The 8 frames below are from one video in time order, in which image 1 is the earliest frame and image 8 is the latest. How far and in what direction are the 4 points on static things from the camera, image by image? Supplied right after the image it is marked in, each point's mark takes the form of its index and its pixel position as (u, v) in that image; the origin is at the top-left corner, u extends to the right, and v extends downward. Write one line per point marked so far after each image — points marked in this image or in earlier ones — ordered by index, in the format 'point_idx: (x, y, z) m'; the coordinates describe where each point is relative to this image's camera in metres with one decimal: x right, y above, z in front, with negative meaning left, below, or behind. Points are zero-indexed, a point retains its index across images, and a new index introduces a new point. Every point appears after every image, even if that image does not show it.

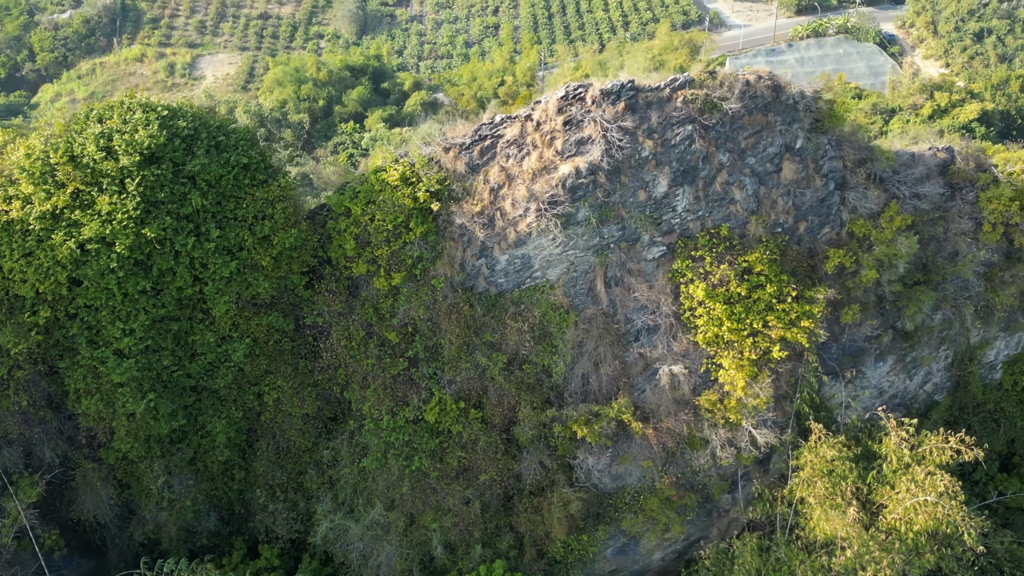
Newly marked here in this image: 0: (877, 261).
0: (+3.6, +0.3, +12.4) m
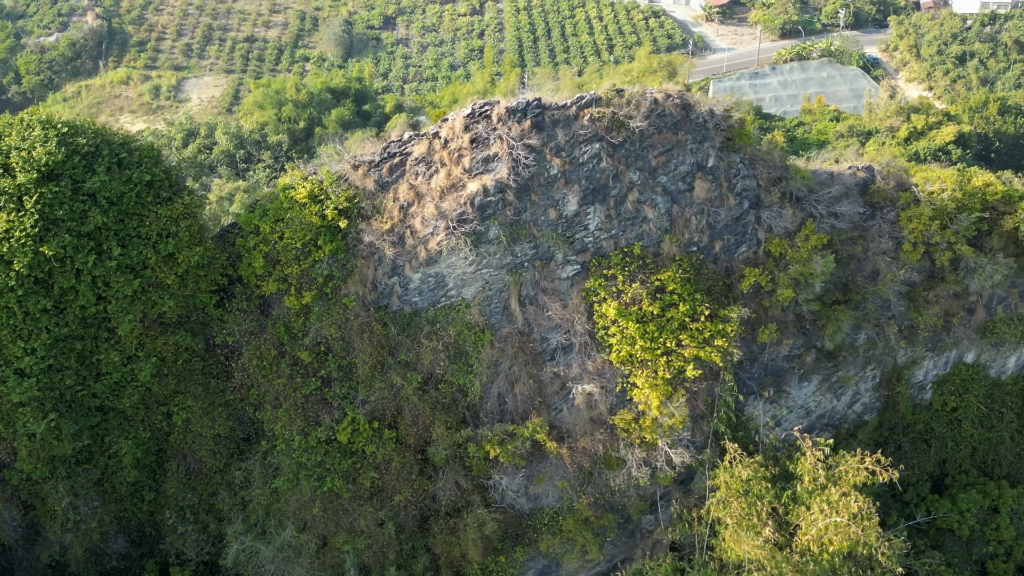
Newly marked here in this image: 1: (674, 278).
0: (+2.7, +0.1, +12.3) m
1: (+1.5, +0.1, +11.9) m
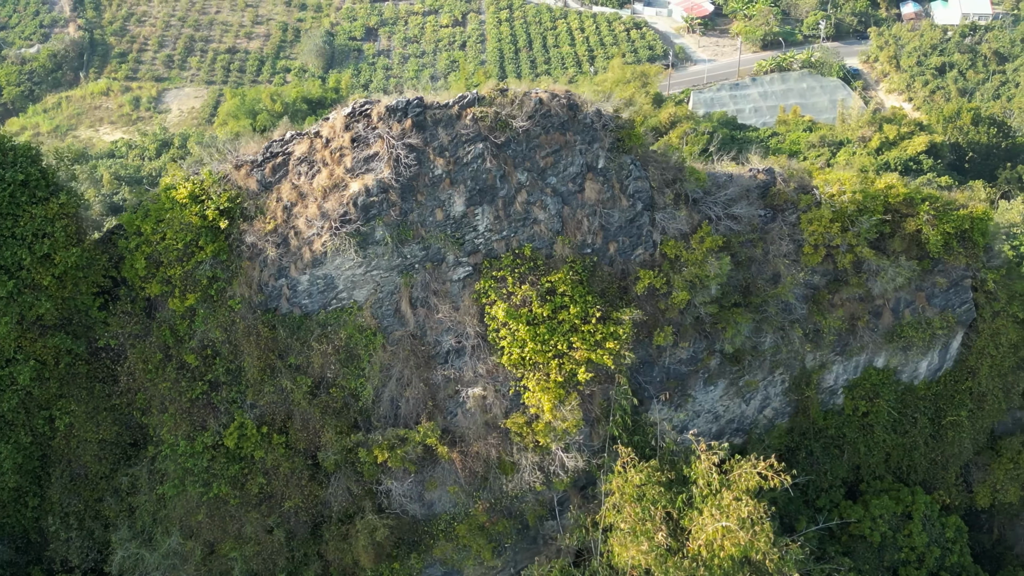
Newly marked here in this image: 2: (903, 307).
0: (+1.7, +0.1, +12.2) m
1: (+0.5, +0.1, +11.8) m
2: (+4.3, -0.2, +13.7) m
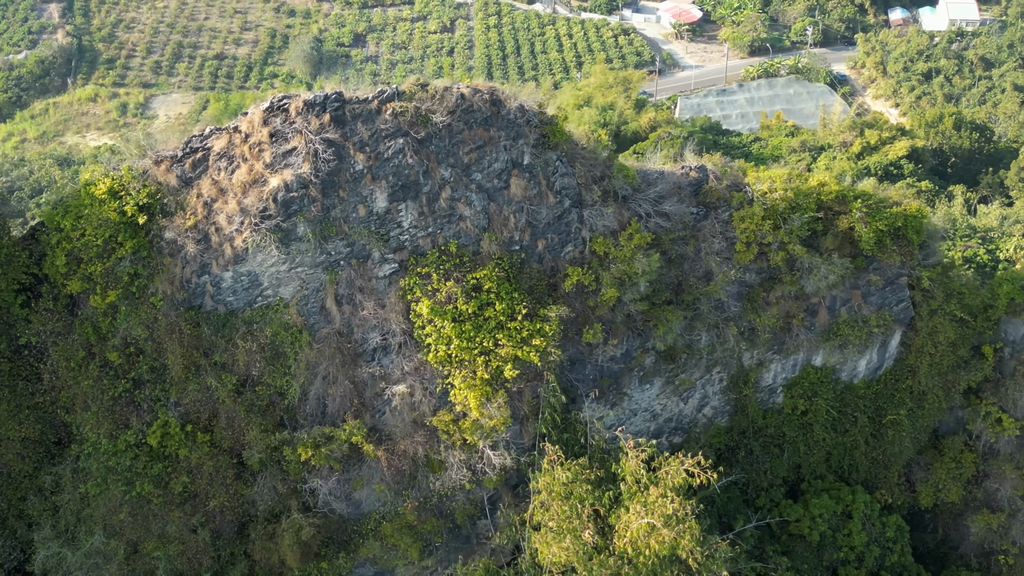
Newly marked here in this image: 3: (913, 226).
0: (+1.0, +0.1, +12.1) m
1: (-0.2, +0.1, +11.7) m
2: (+3.6, -0.2, +13.6) m
3: (+4.3, +0.7, +13.6) m
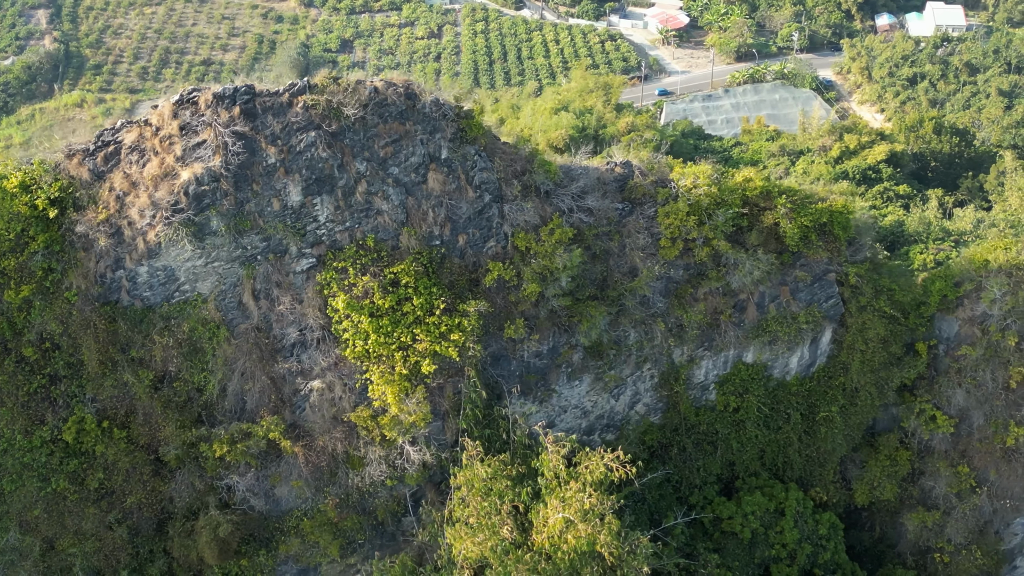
0: (+0.2, +0.1, +12.1) m
1: (-1.0, +0.2, +11.7) m
2: (+2.8, -0.1, +13.6) m
3: (+3.5, +0.7, +13.5) m
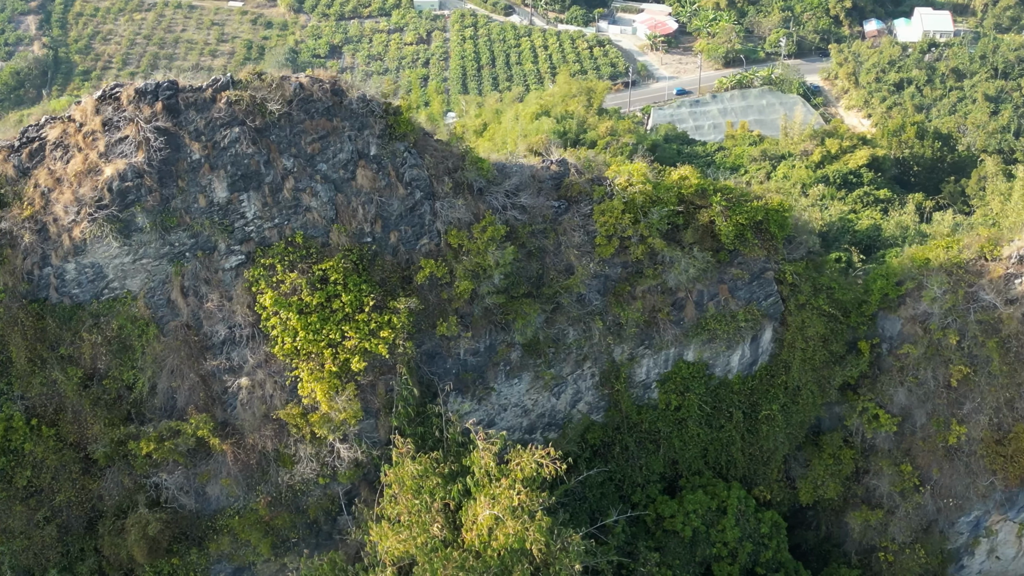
0: (-0.4, +0.2, +12.0) m
1: (-1.6, +0.2, +11.6) m
2: (+2.1, -0.1, +13.6) m
3: (+2.8, +0.7, +13.5) m
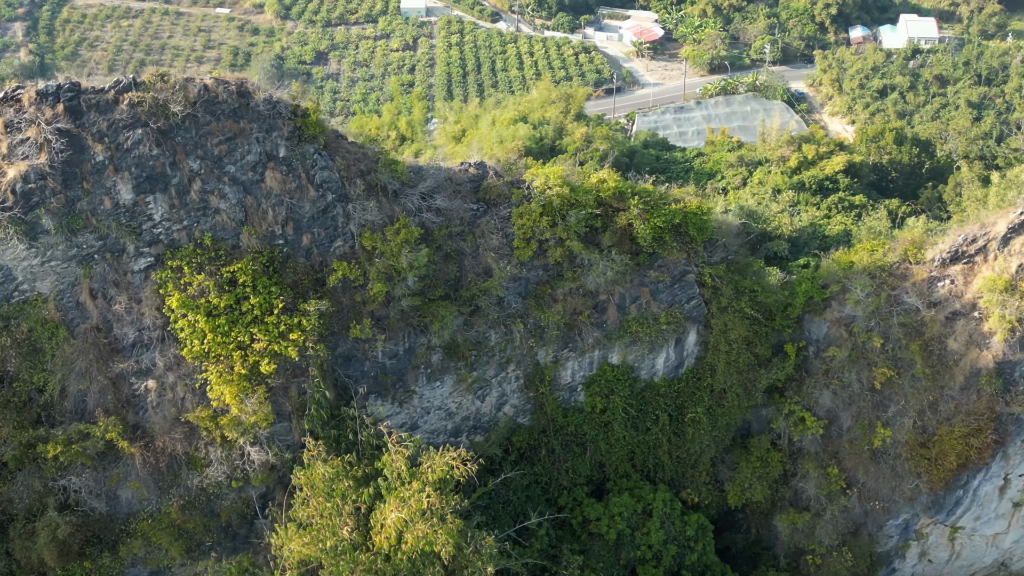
0: (-1.3, +0.1, +12.0) m
1: (-2.5, +0.2, +11.6) m
2: (+1.3, -0.2, +13.6) m
3: (+2.0, +0.7, +13.5) m
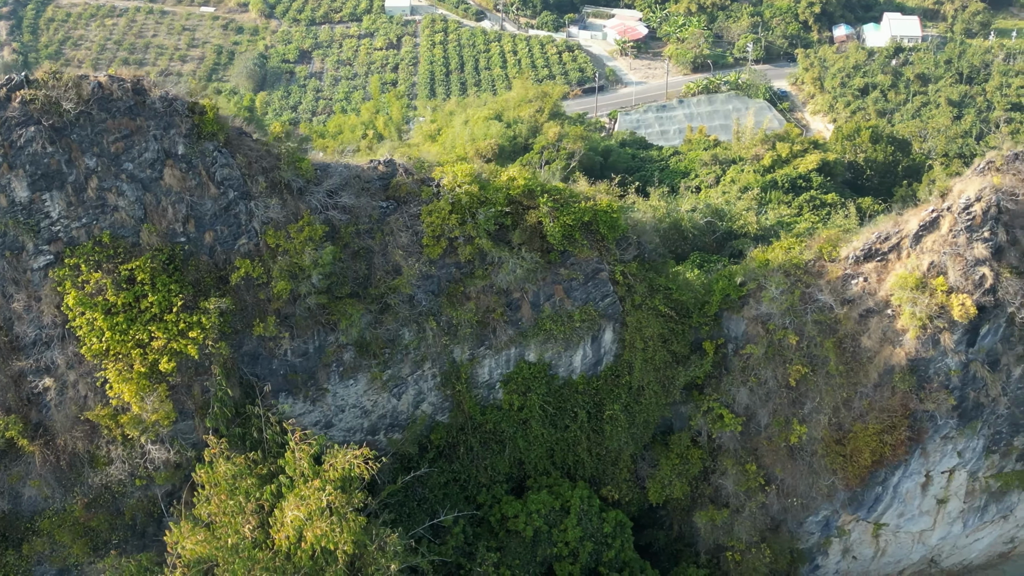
0: (-2.2, +0.2, +12.0) m
1: (-3.4, +0.2, +11.6) m
2: (+0.4, -0.1, +13.6) m
3: (+1.1, +0.7, +13.5) m
